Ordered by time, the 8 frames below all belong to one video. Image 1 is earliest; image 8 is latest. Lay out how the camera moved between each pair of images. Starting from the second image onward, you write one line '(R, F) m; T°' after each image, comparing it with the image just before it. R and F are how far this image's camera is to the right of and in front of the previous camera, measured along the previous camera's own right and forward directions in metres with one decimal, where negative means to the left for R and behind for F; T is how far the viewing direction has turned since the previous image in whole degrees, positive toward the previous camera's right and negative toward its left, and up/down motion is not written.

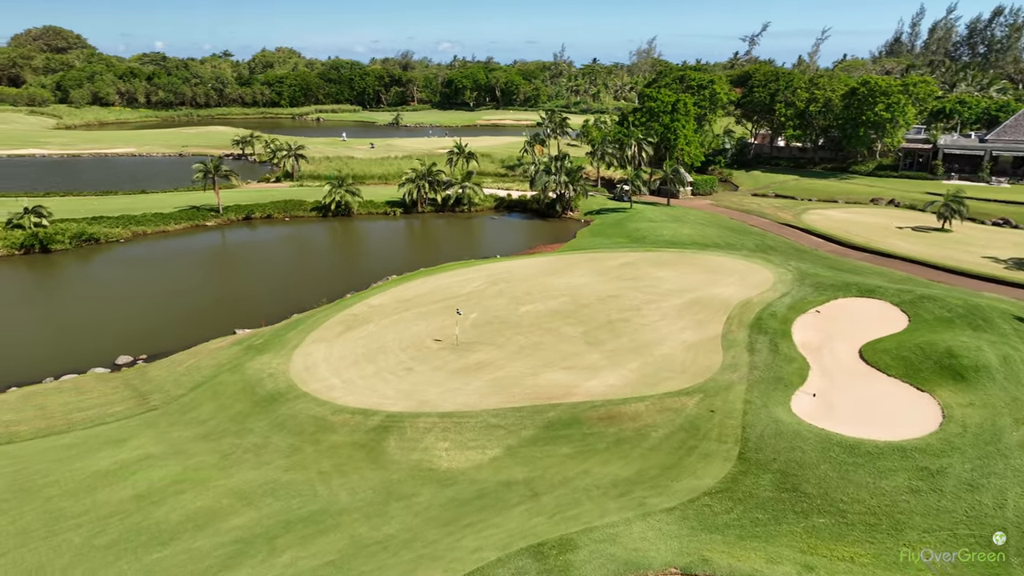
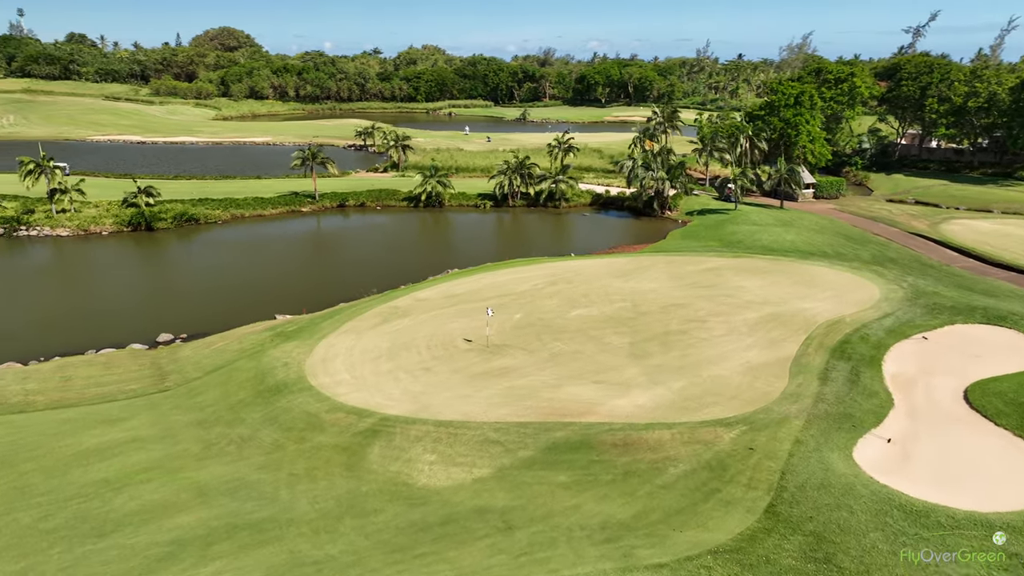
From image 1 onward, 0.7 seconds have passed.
(+4.6, +3.8) m; -11°
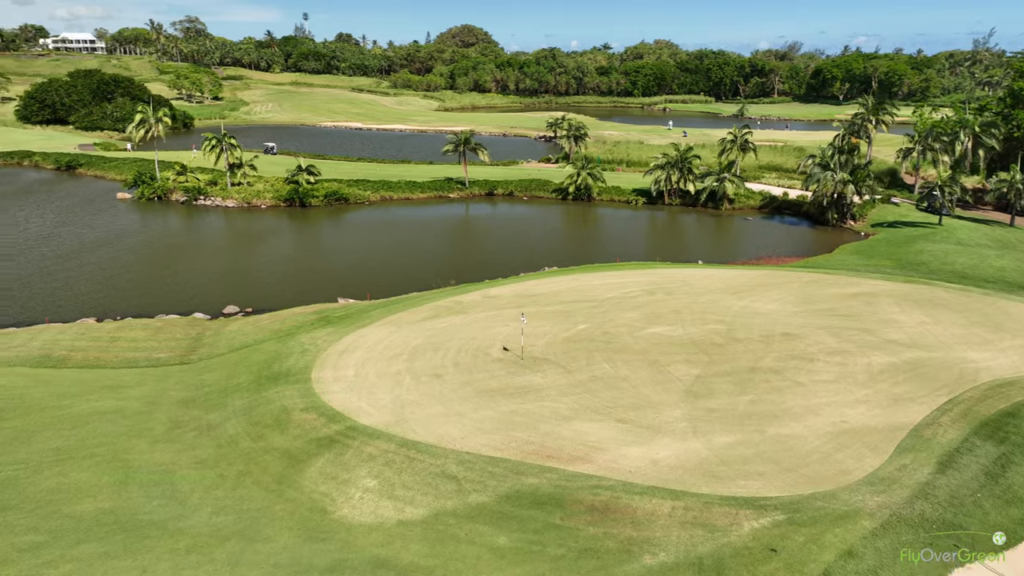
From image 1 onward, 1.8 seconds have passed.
(+7.1, +6.3) m; -18°
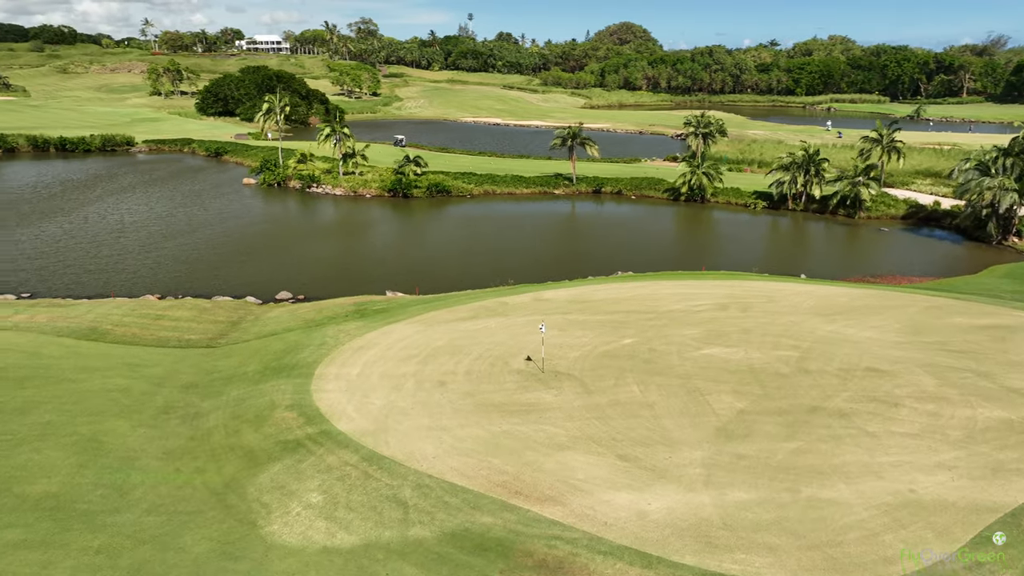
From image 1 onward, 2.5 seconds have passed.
(+4.6, +3.7) m; -12°
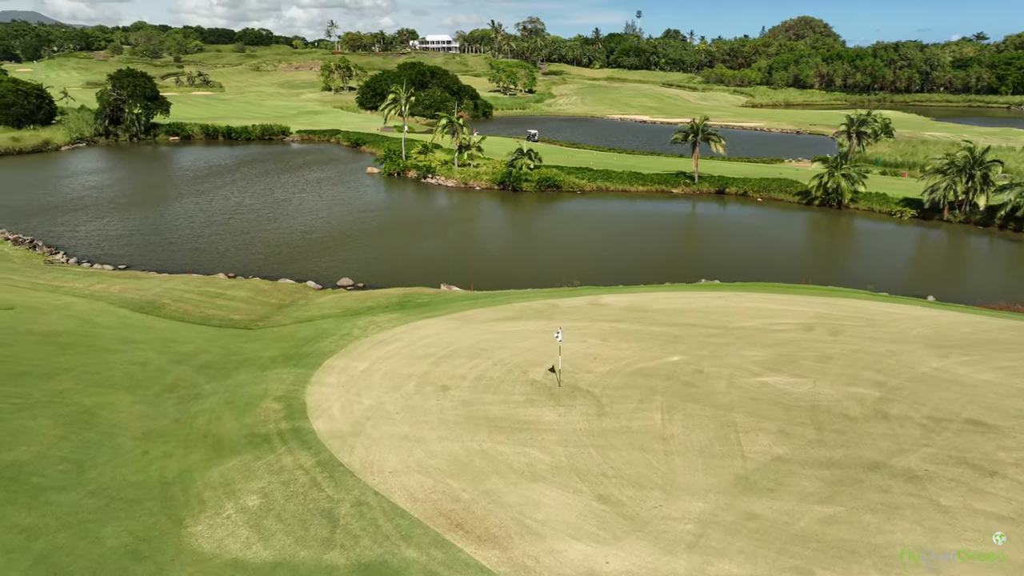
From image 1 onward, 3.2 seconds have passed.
(+4.4, +3.4) m; -12°
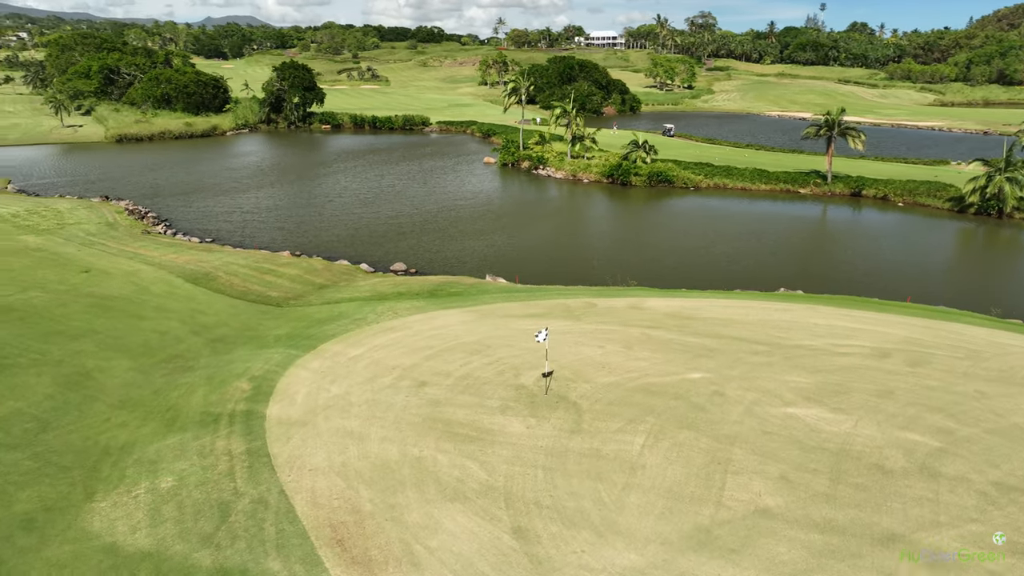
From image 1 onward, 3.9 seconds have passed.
(+4.8, +3.1) m; -12°
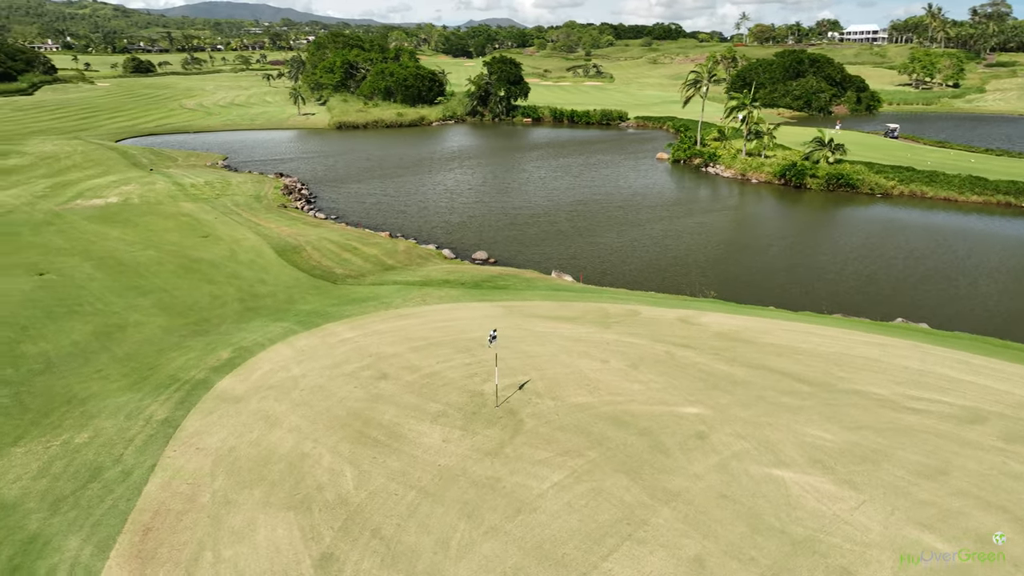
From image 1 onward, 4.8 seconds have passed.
(+6.5, +3.7) m; -18°
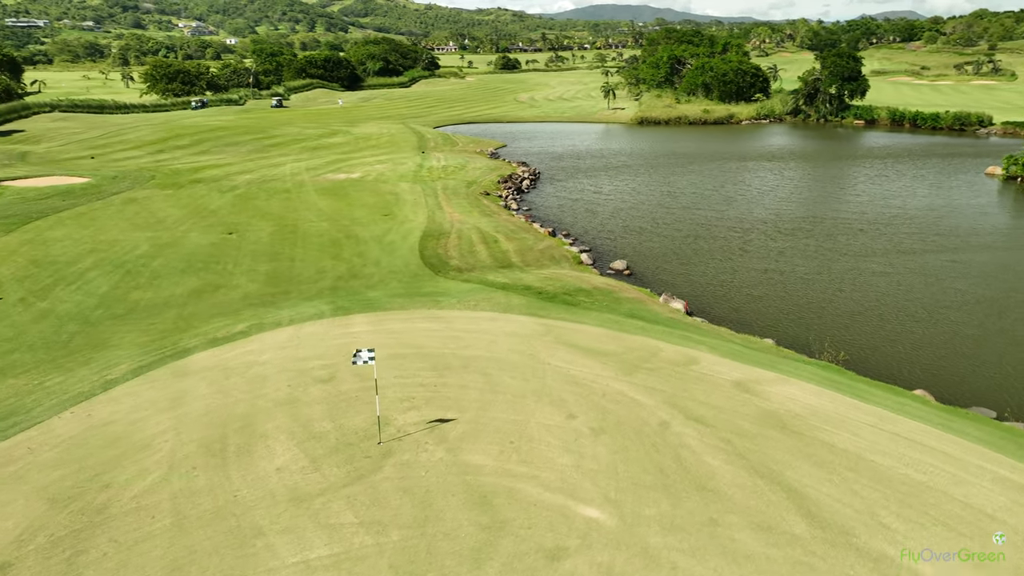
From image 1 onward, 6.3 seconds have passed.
(+8.1, +5.8) m; -26°
